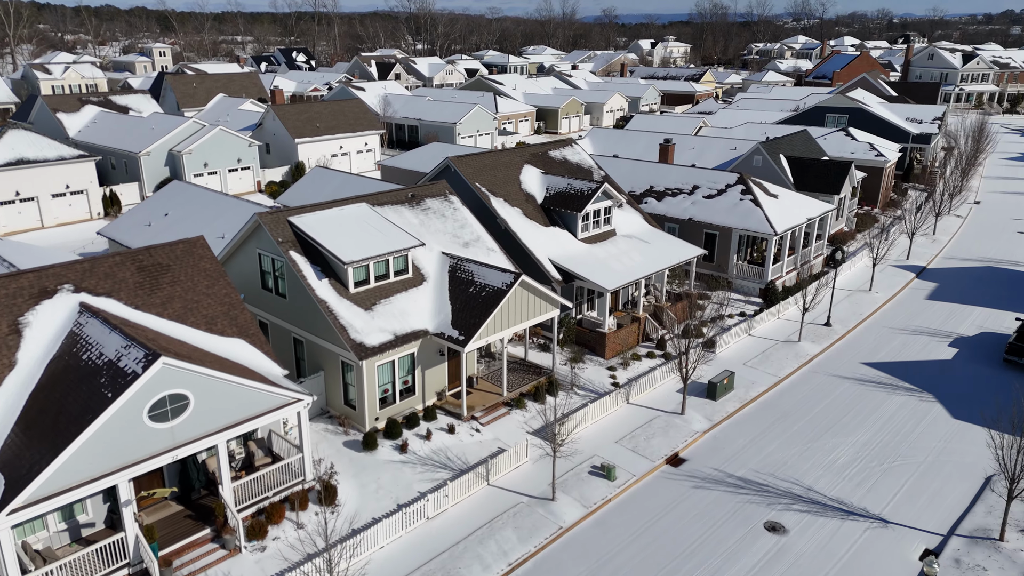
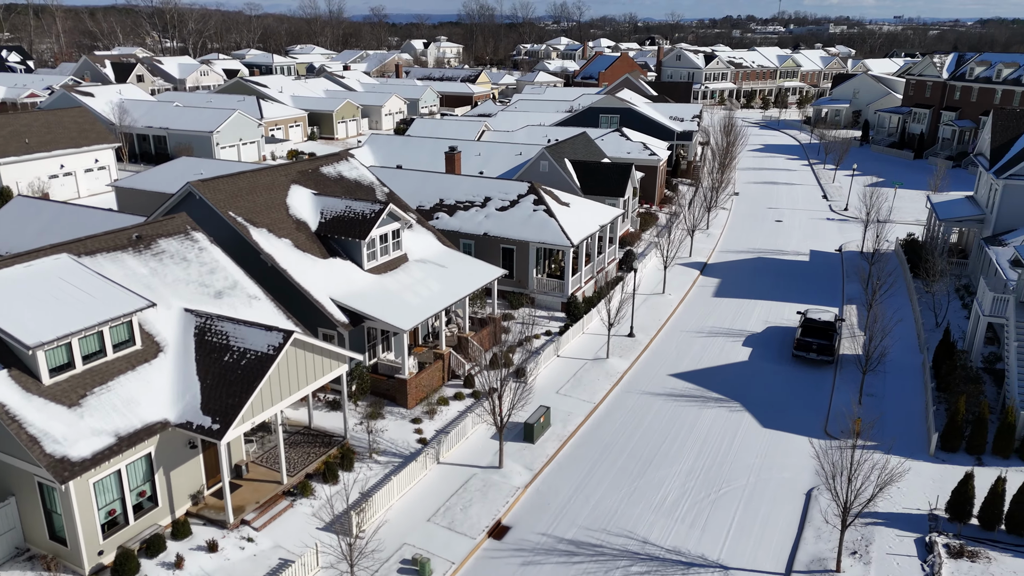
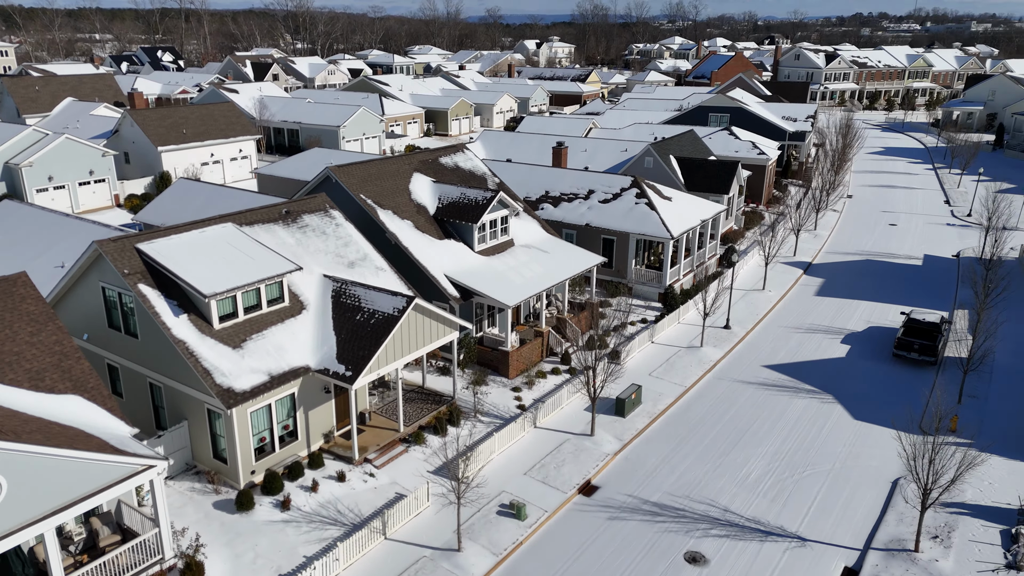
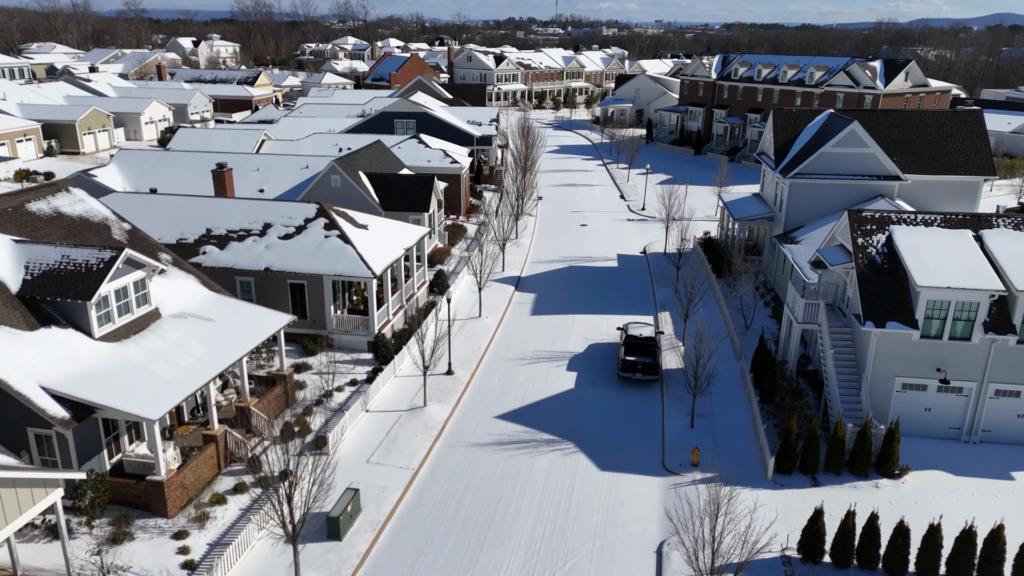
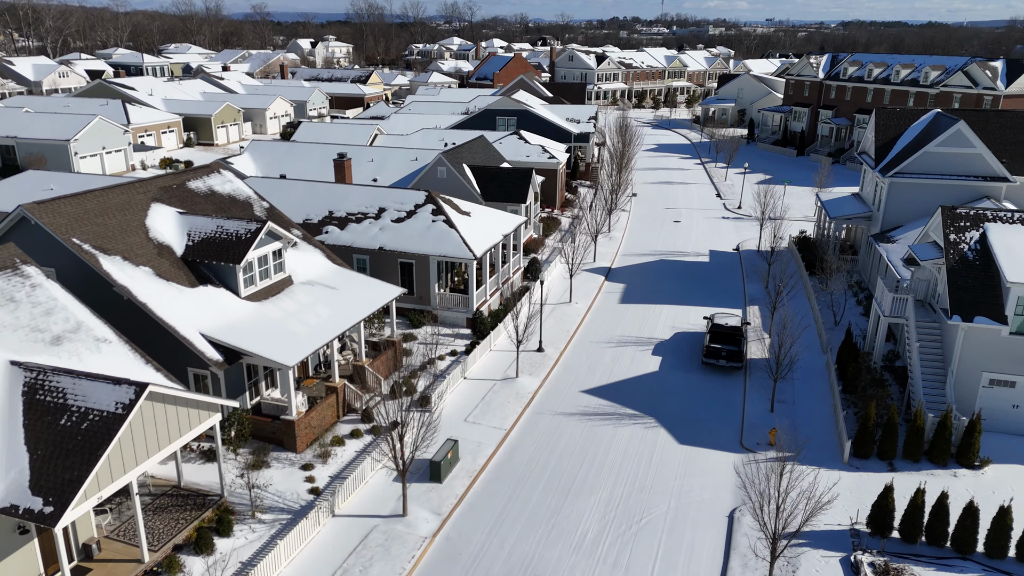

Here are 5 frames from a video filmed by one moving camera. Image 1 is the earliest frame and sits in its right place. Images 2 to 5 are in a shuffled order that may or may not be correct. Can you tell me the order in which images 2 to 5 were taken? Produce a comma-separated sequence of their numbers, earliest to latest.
3, 2, 5, 4
